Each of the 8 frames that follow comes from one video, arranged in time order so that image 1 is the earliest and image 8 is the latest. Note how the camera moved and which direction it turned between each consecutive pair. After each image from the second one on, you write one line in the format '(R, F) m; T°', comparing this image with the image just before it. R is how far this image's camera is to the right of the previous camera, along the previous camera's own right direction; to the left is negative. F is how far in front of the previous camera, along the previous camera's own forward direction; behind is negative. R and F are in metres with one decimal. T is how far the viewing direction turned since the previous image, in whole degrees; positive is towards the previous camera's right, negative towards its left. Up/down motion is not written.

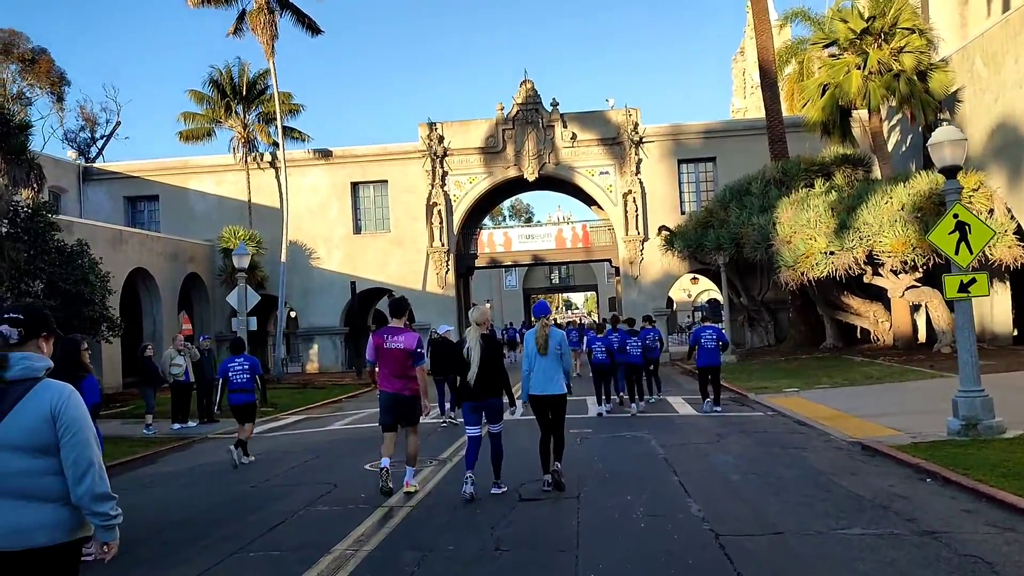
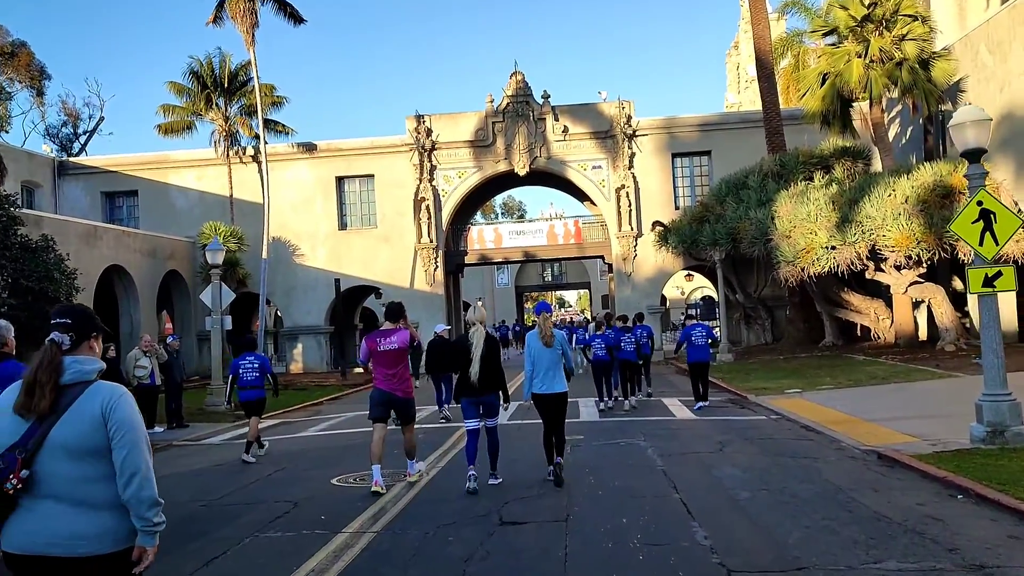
(+0.1, +1.0) m; 0°
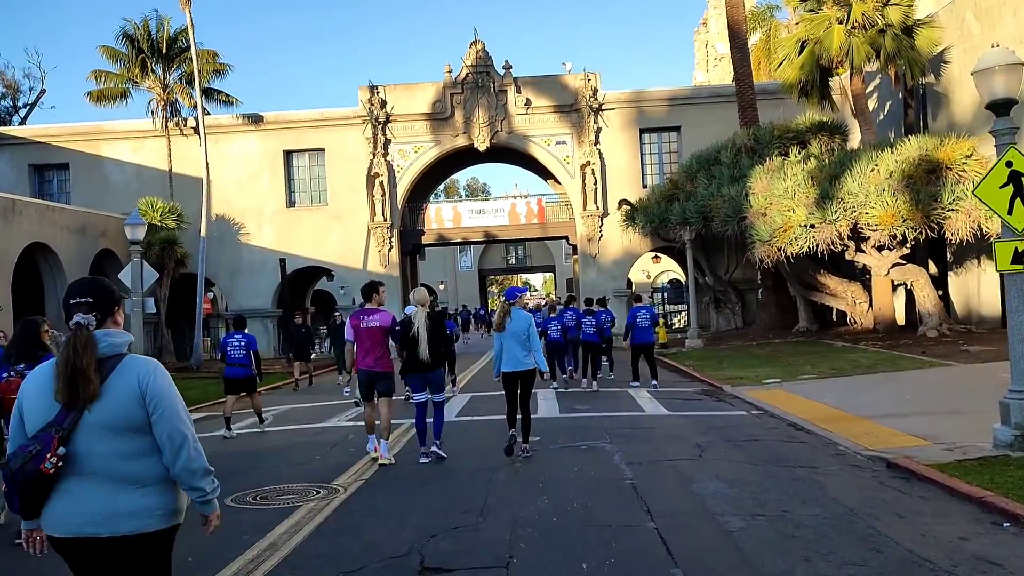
(+0.2, +1.7) m; +2°
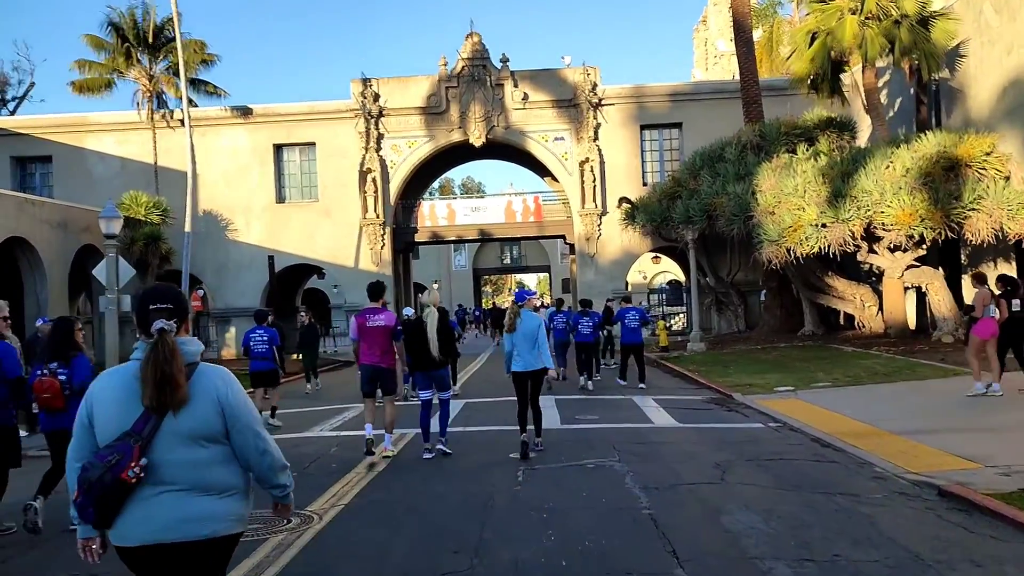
(-0.1, +1.0) m; 0°
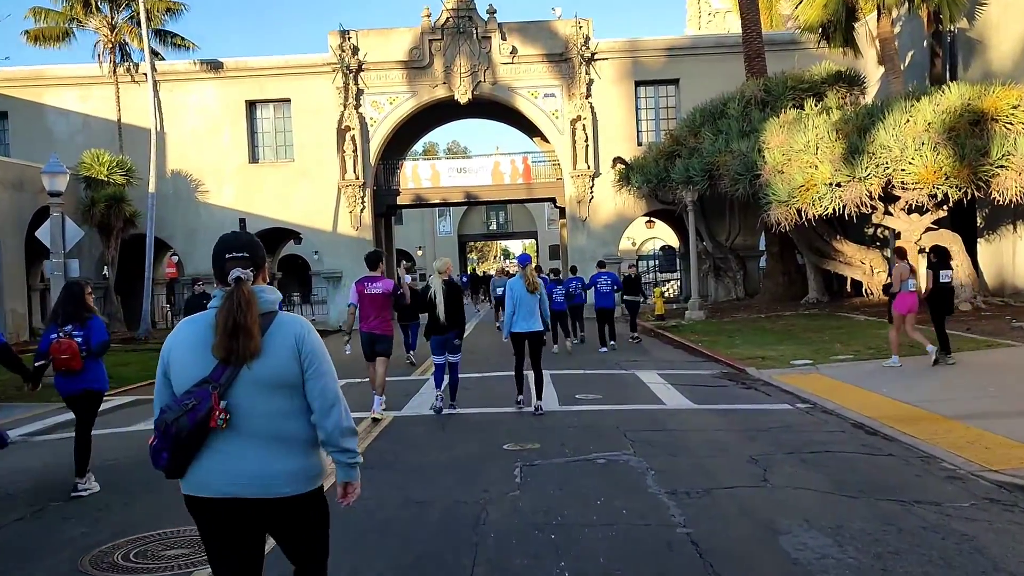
(-0.1, +1.5) m; +1°
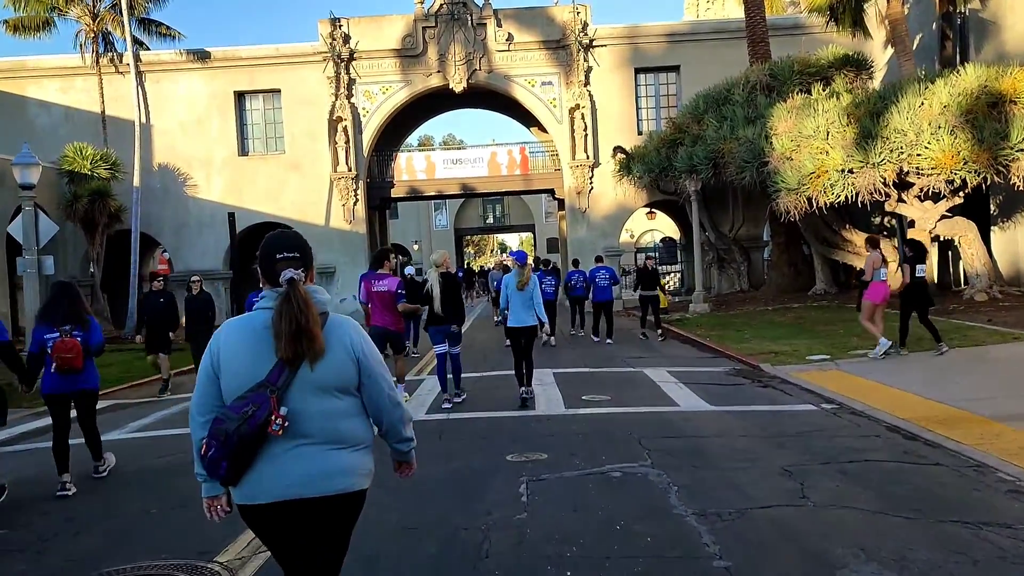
(0.0, +0.8) m; 0°
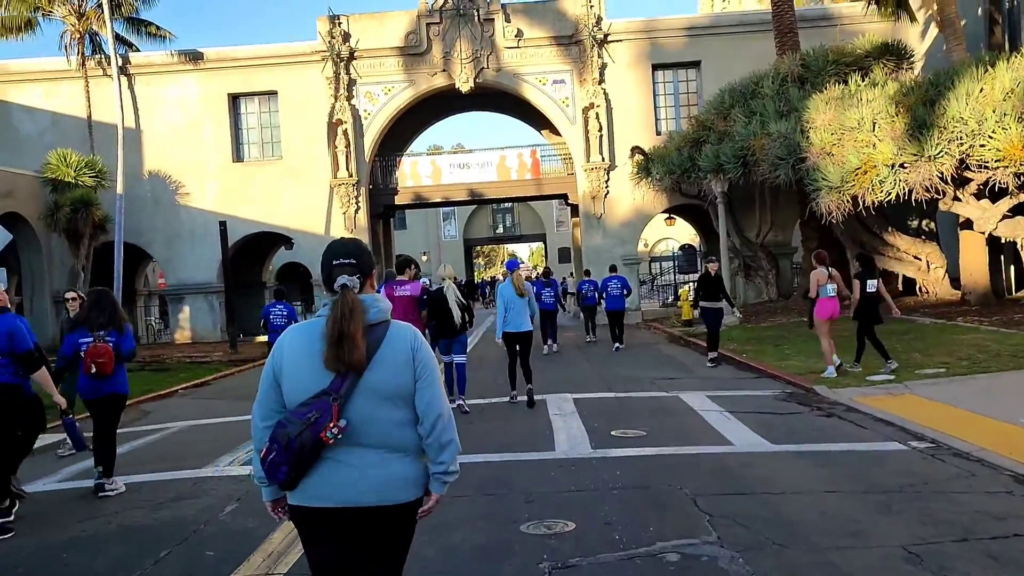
(0.0, +1.8) m; -1°
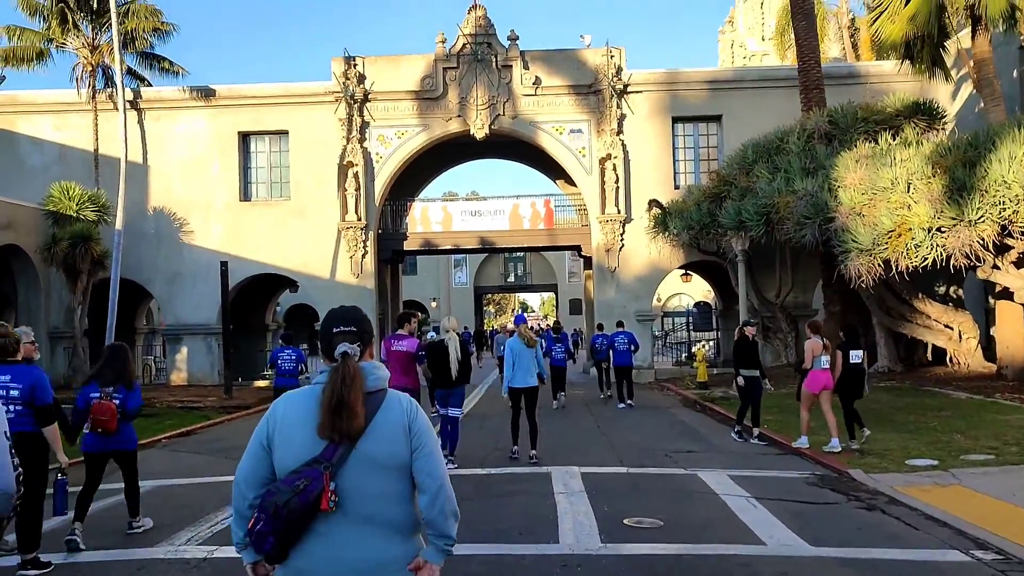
(0.0, +0.9) m; -1°
